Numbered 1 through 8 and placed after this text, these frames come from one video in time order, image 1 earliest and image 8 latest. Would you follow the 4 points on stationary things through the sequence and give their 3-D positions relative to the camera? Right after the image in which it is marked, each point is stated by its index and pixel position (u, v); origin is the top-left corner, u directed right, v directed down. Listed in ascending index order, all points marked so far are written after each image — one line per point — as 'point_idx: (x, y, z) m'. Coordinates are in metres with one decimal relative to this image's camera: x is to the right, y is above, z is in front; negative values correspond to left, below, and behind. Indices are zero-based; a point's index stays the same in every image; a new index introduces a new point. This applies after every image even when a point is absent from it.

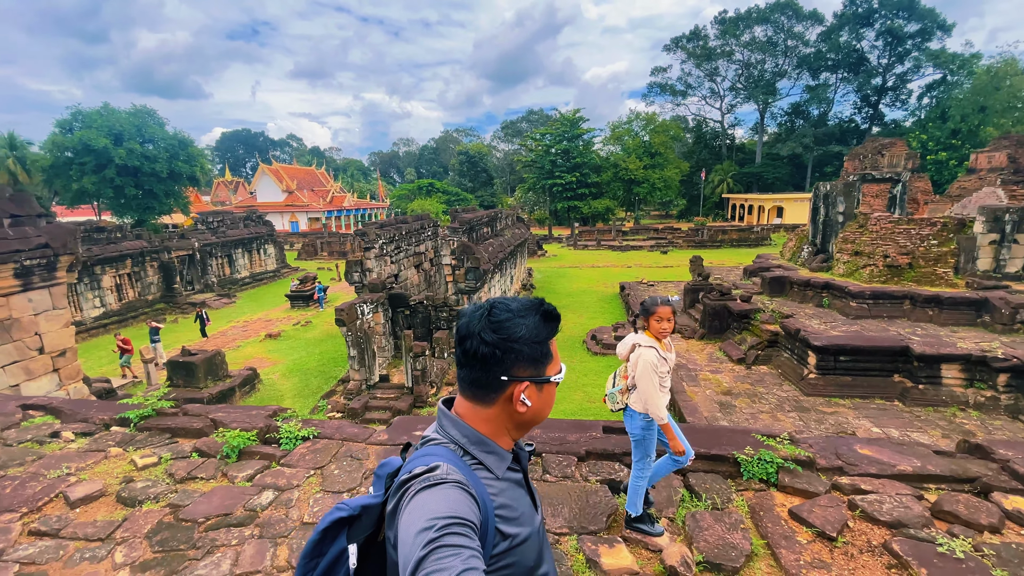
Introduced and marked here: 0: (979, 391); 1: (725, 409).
0: (+6.1, -1.3, +6.2) m
1: (+2.9, -1.6, +6.4) m
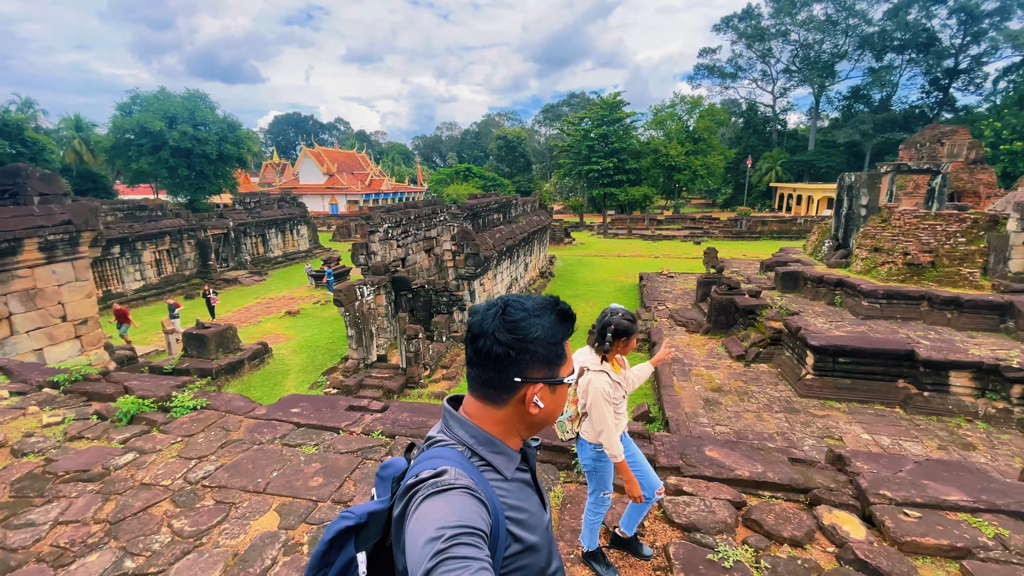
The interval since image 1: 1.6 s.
0: (+5.8, -1.4, +5.8) m
1: (+2.6, -1.5, +6.3) m
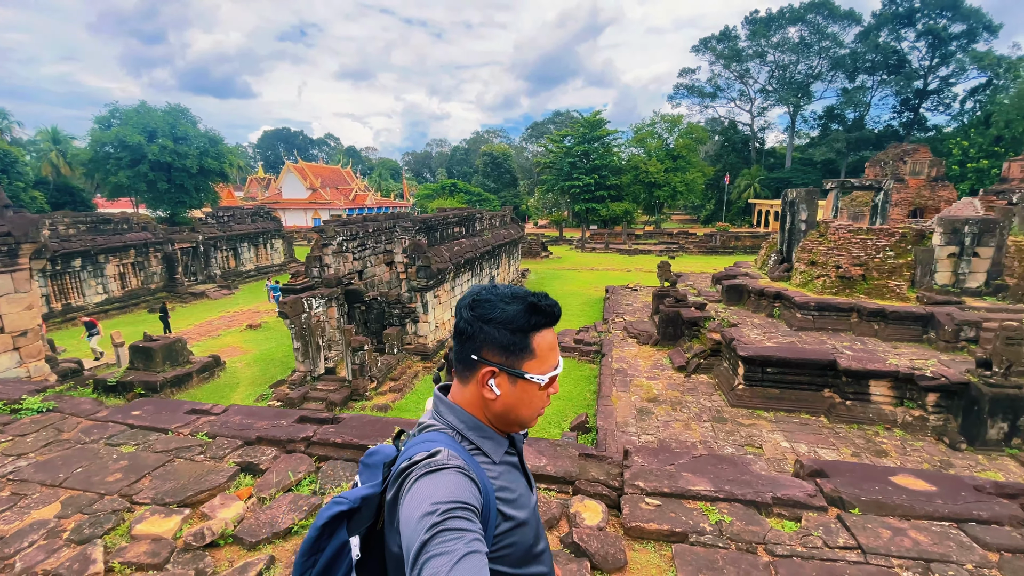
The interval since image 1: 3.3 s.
0: (+4.9, -1.5, +5.9) m
1: (+1.7, -1.7, +6.4) m
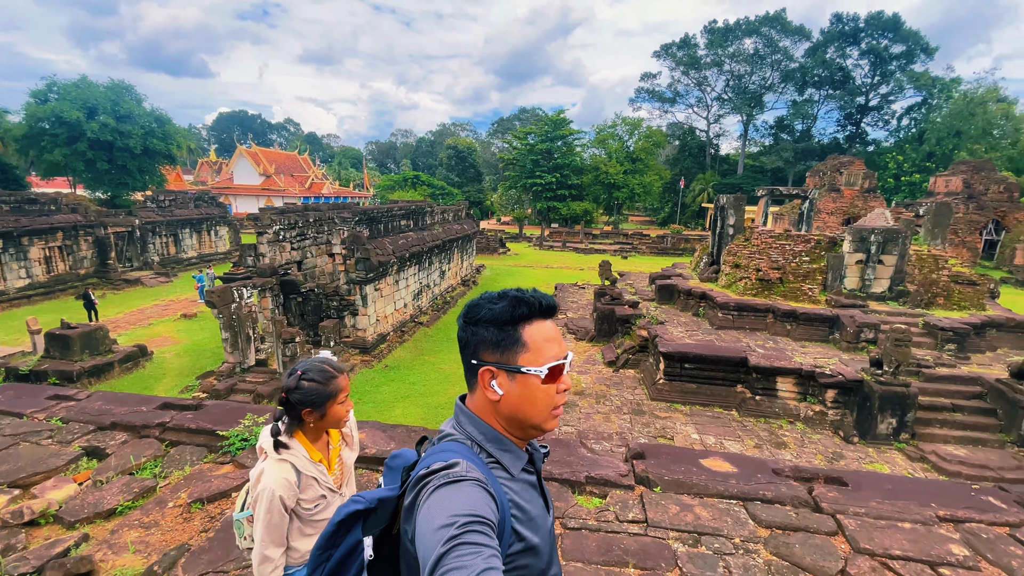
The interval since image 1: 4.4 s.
0: (+4.0, -1.5, +6.4) m
1: (+0.7, -1.7, +6.6) m
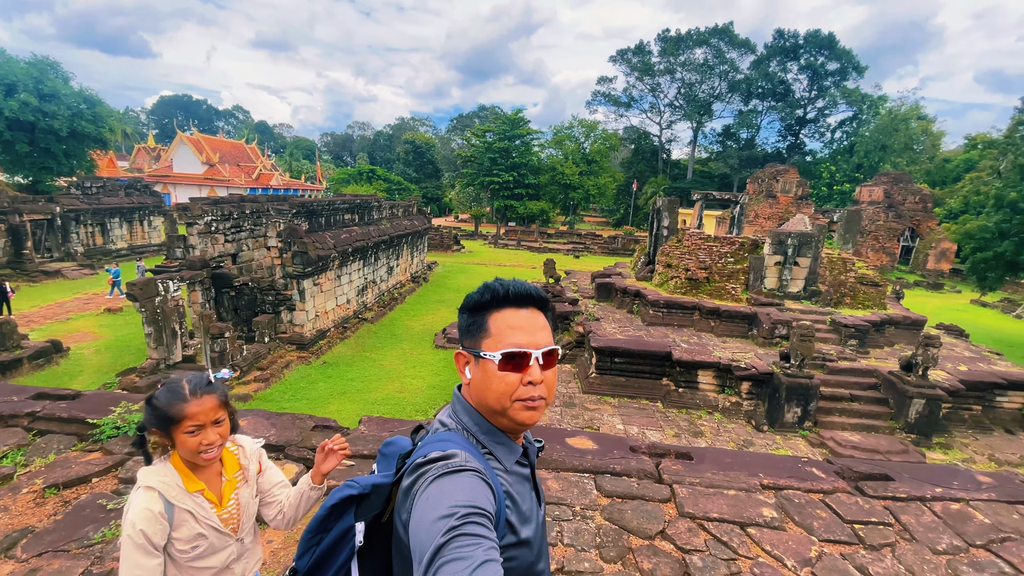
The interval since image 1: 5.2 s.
0: (+3.0, -1.5, +6.8) m
1: (-0.2, -1.6, +6.7) m
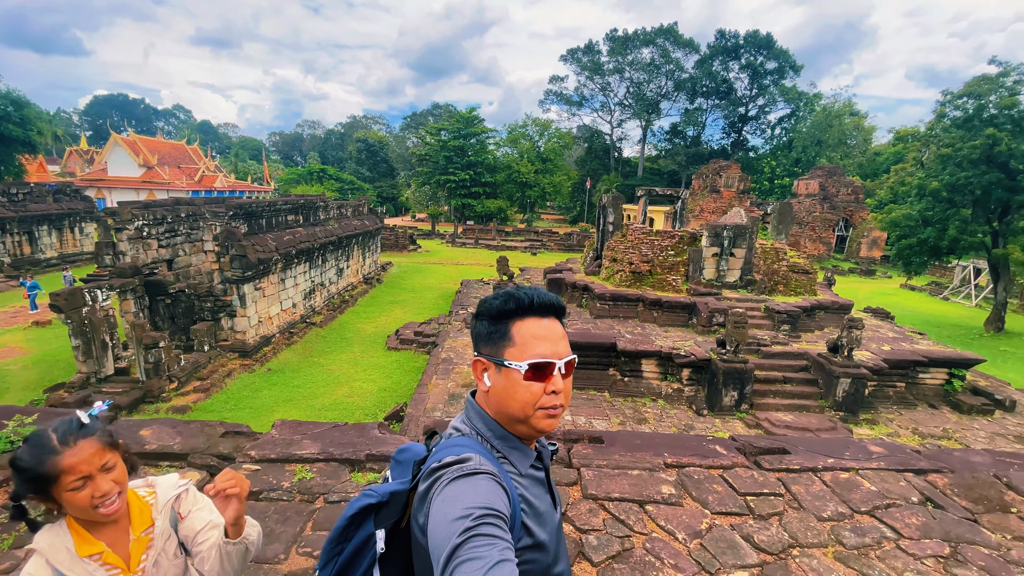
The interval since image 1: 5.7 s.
0: (+2.3, -1.4, +7.0) m
1: (-0.9, -1.6, +6.7) m
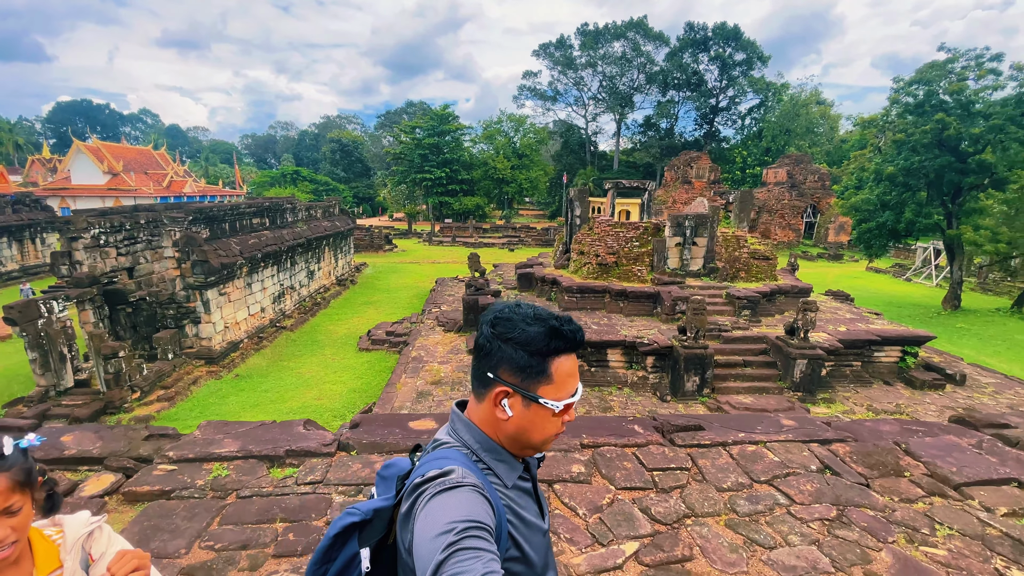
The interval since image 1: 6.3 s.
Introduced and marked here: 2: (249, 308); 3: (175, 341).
0: (+1.9, -1.3, +7.1) m
1: (-1.3, -1.6, +6.7) m
2: (-5.4, -0.4, +9.9) m
3: (-5.8, -0.9, +8.2) m
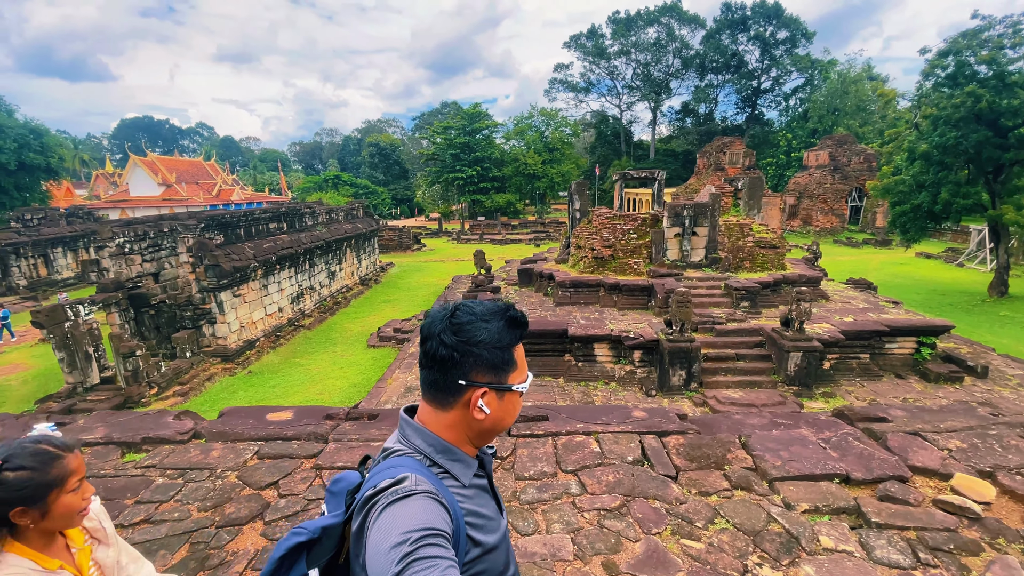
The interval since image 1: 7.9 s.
0: (+1.6, -1.2, +7.1) m
1: (-1.6, -1.5, +6.9) m
2: (-5.4, -0.4, +10.5) m
3: (-5.9, -1.0, +8.8) m
